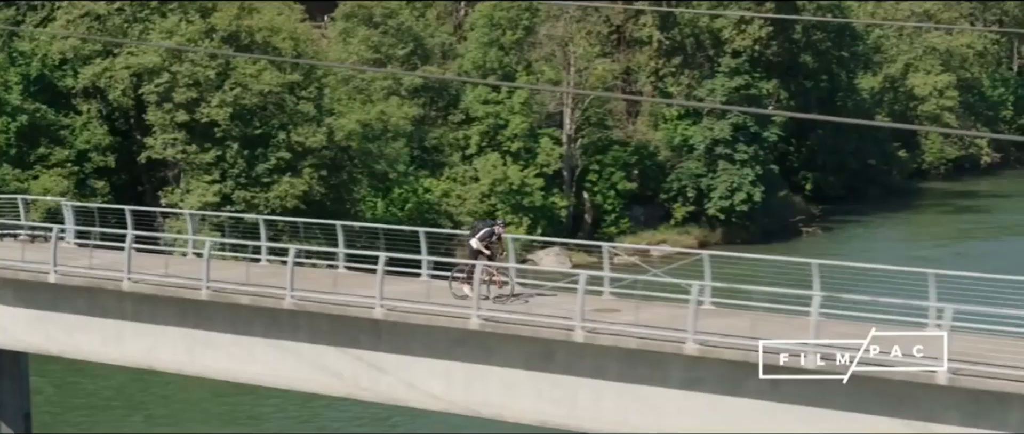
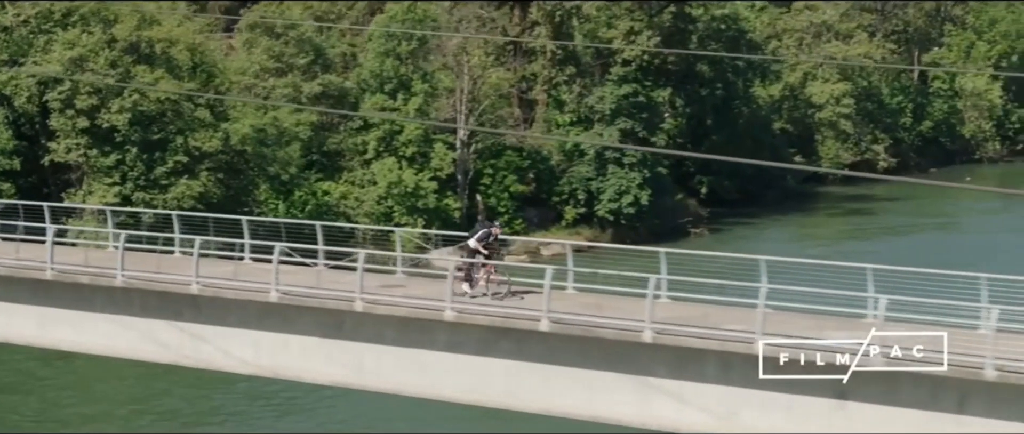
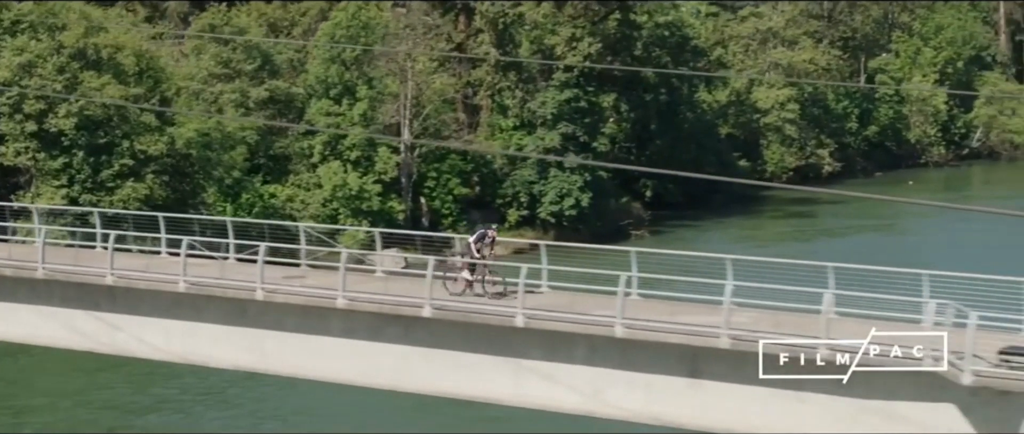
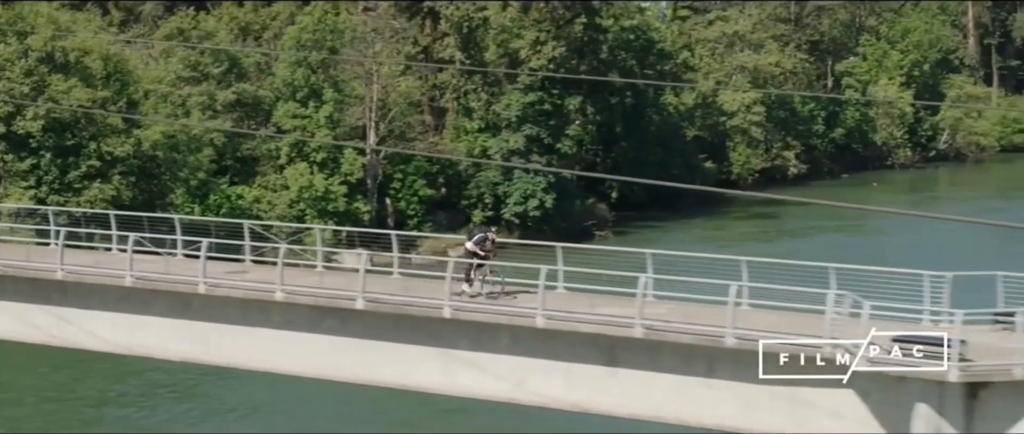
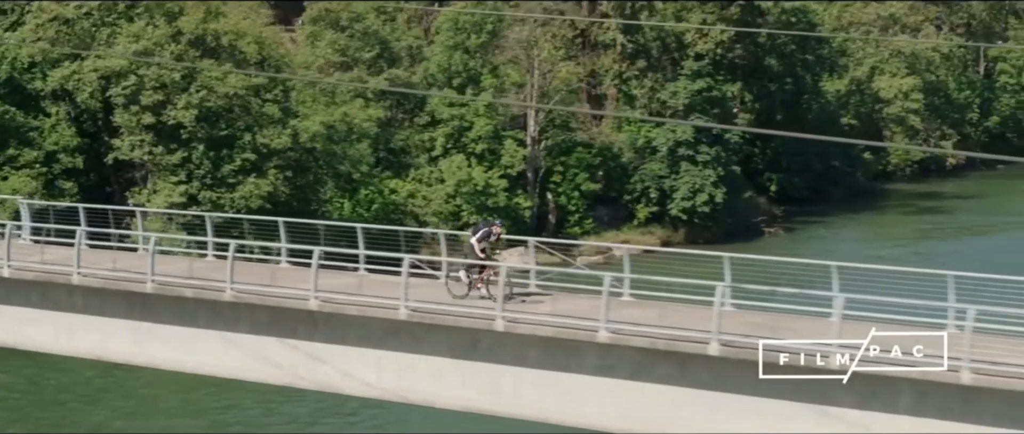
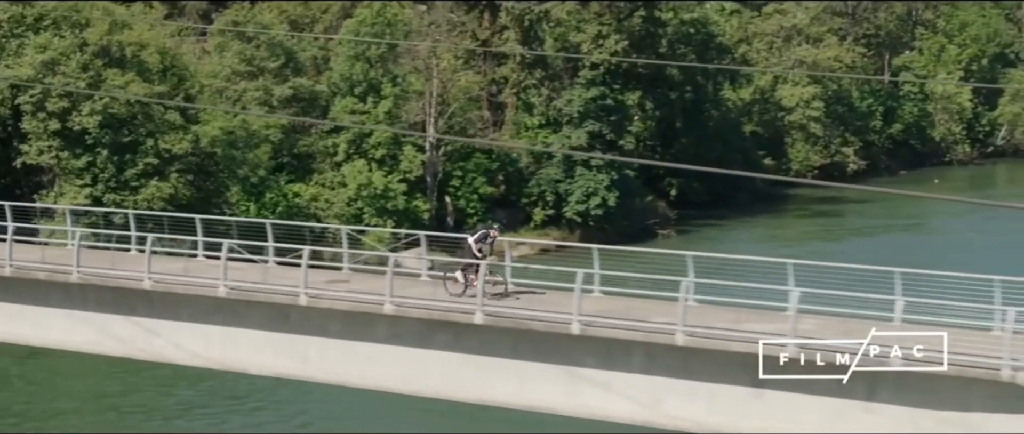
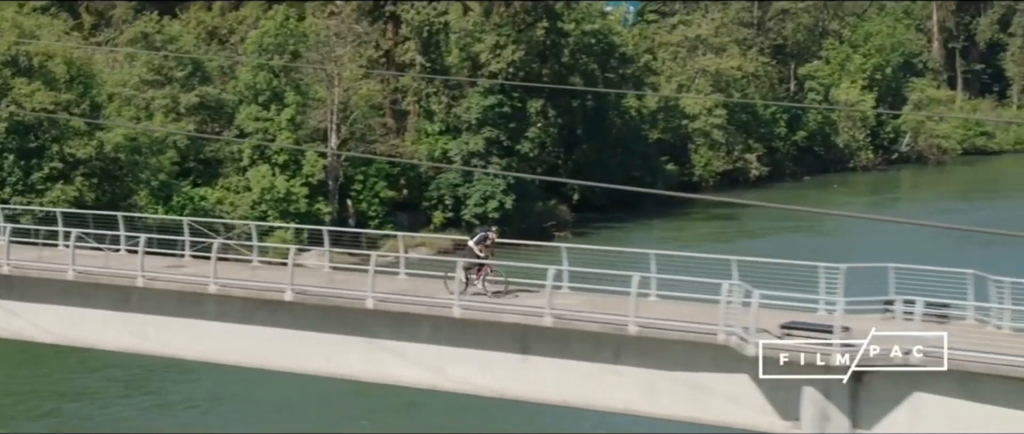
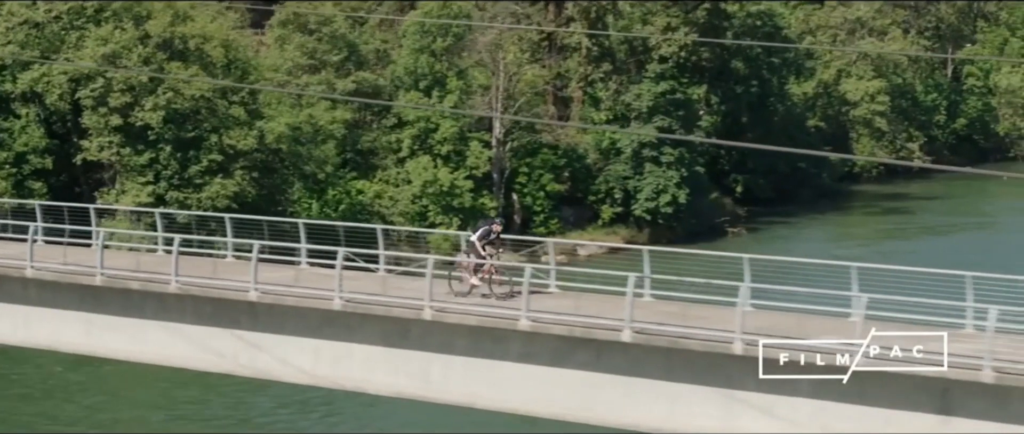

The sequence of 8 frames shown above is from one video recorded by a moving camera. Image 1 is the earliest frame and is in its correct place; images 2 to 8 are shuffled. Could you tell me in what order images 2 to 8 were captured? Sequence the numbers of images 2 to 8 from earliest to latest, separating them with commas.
5, 8, 2, 6, 3, 4, 7
